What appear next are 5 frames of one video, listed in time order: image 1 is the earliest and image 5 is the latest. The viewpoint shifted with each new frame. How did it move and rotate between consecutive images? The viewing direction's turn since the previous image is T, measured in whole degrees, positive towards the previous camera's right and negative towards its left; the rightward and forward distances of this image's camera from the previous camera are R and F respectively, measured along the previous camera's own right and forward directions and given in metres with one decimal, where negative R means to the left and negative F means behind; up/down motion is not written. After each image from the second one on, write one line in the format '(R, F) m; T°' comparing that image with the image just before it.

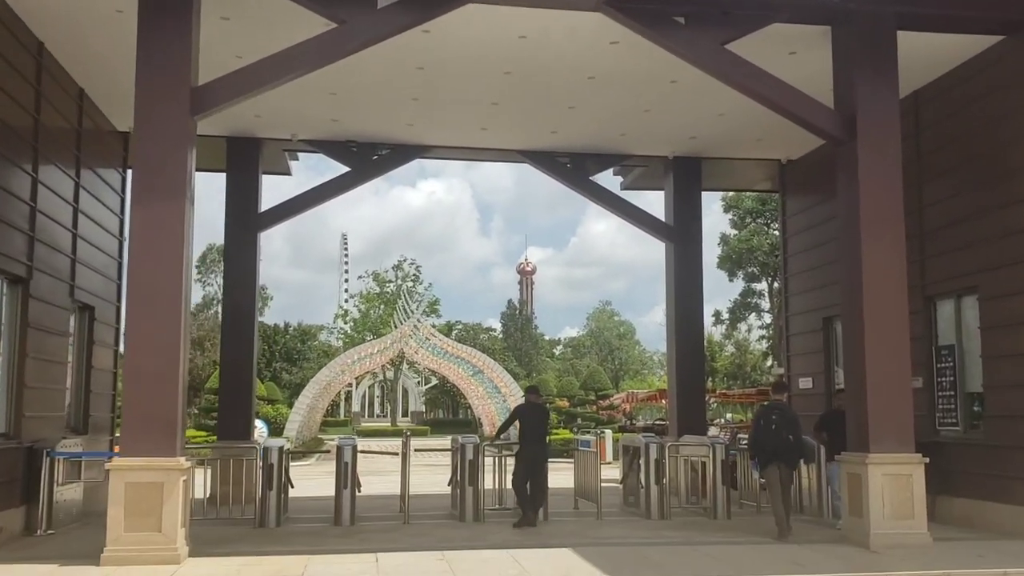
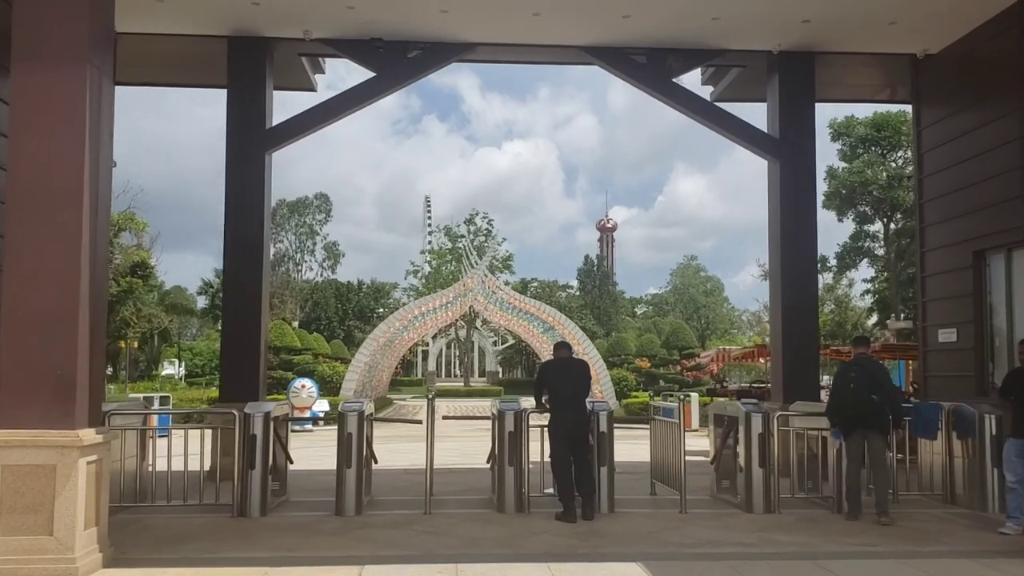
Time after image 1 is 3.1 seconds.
(+0.2, +2.4) m; -5°
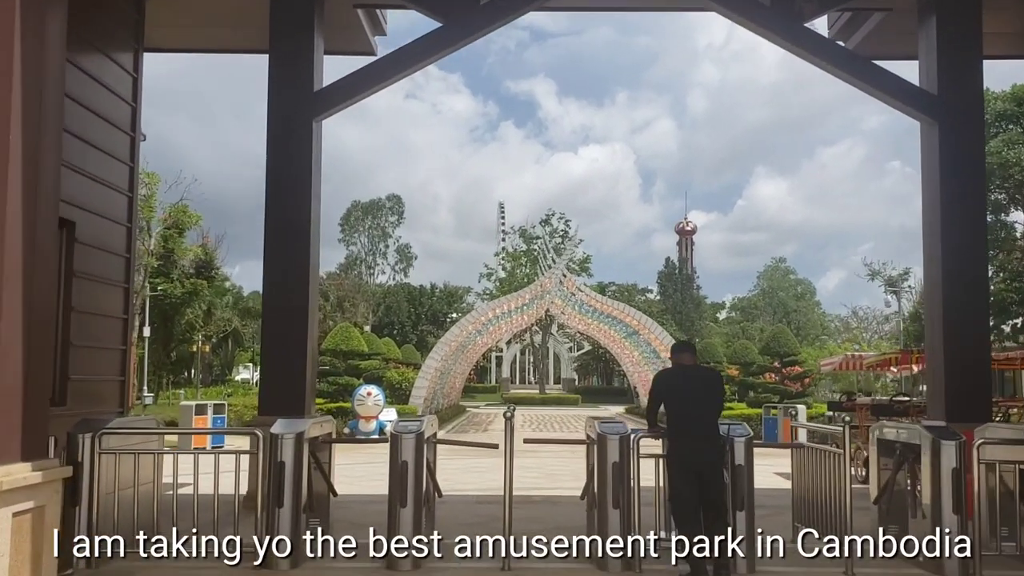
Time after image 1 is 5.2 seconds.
(-0.2, +1.8) m; -5°
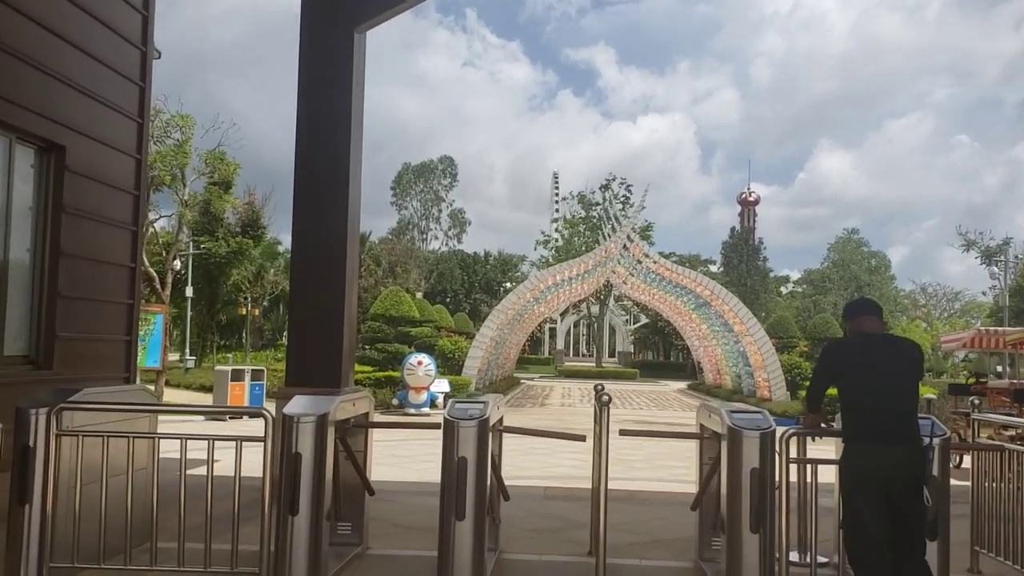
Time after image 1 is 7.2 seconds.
(-0.2, +1.5) m; -3°
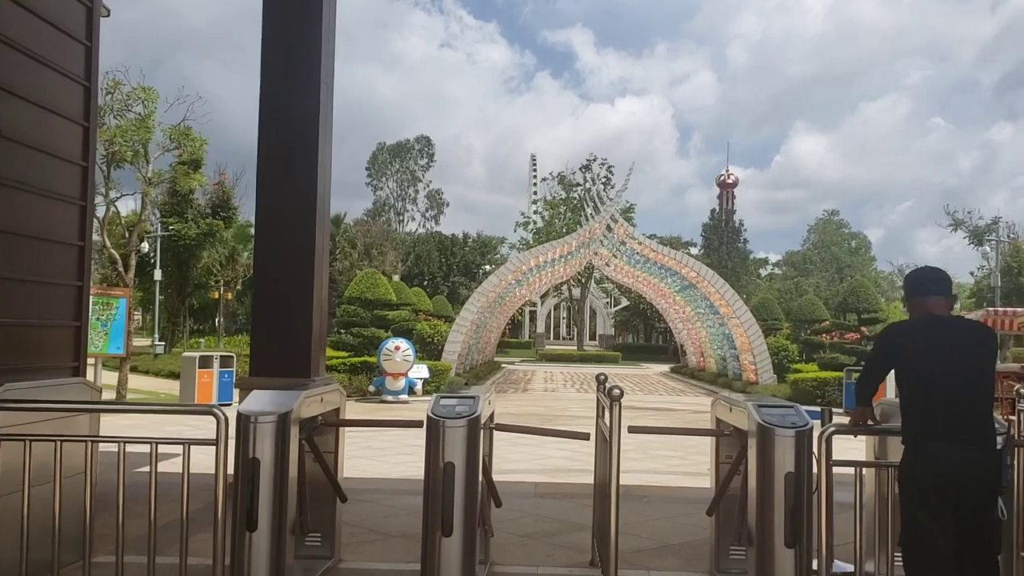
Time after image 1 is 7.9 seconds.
(-0.1, +0.6) m; +1°
